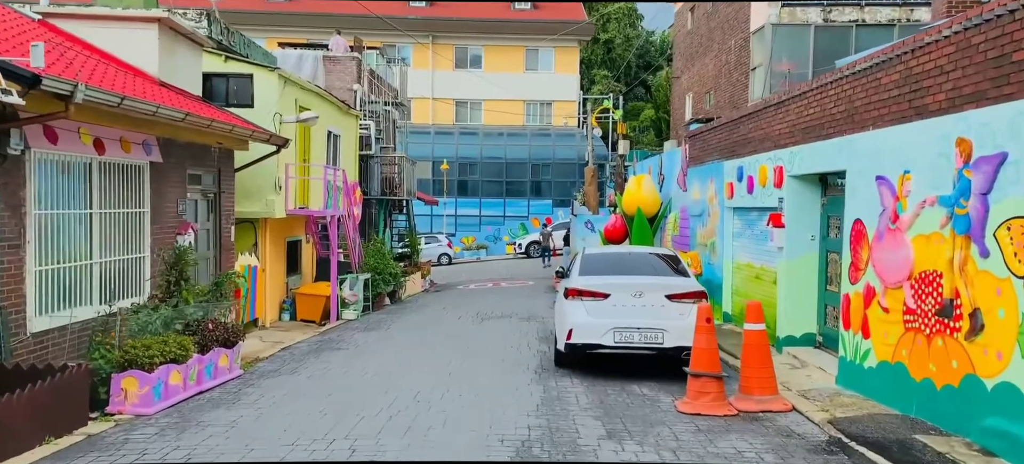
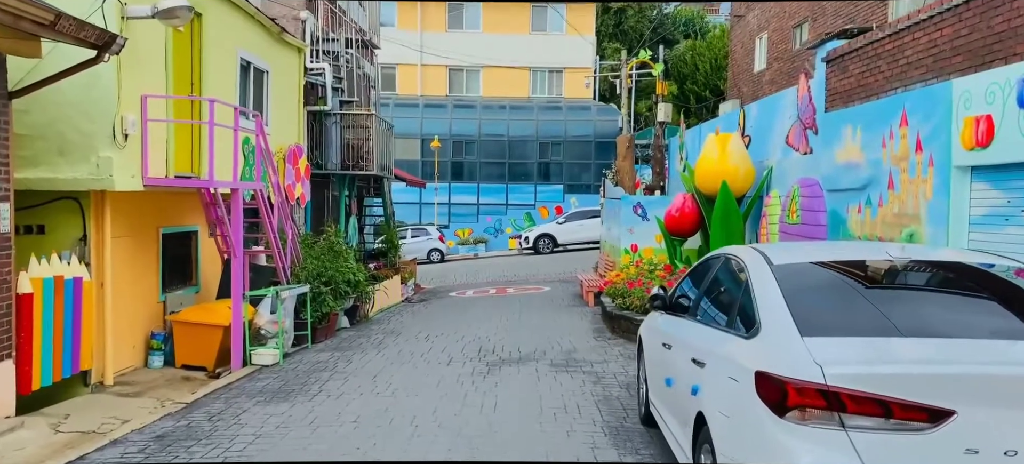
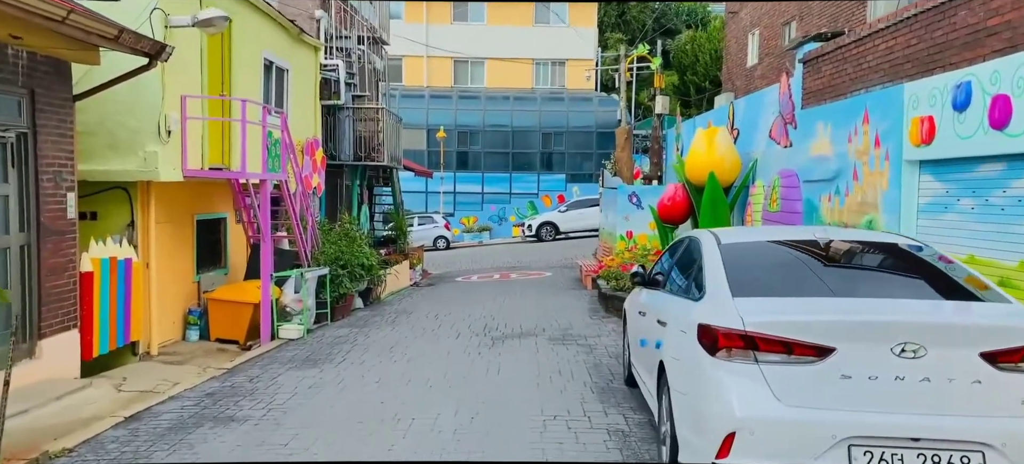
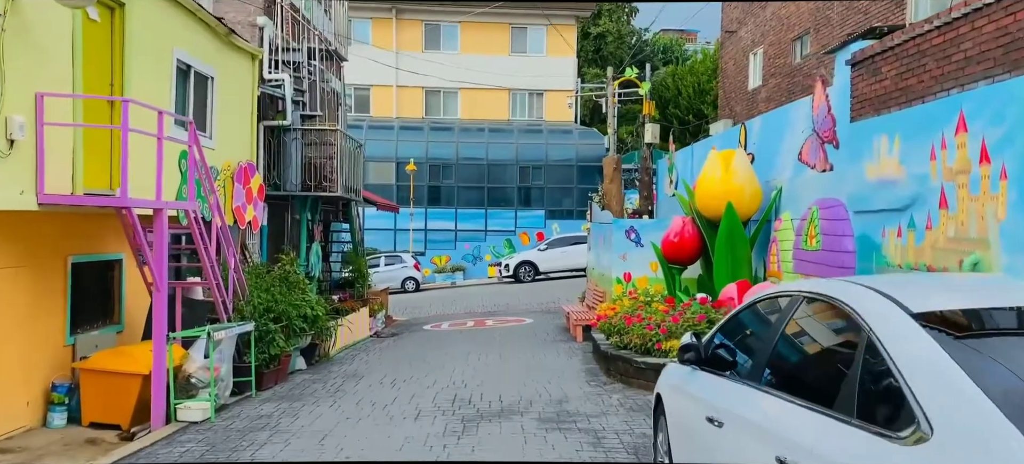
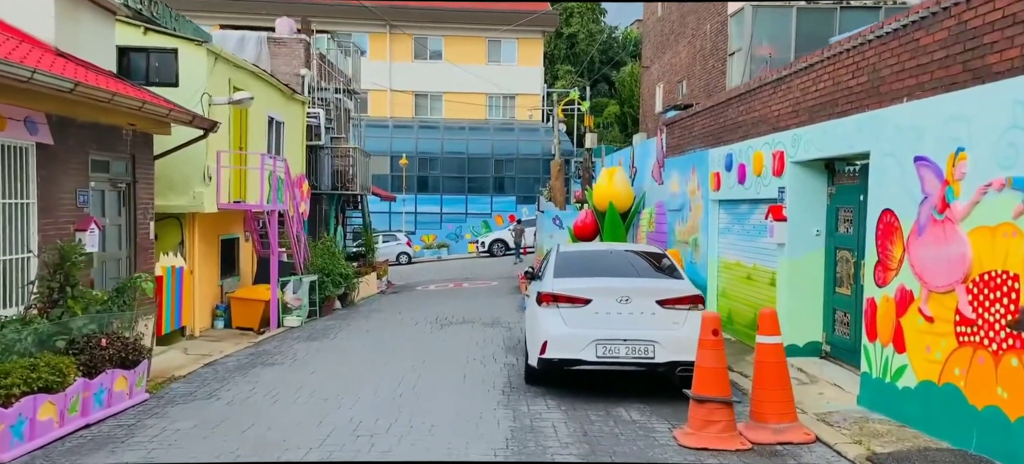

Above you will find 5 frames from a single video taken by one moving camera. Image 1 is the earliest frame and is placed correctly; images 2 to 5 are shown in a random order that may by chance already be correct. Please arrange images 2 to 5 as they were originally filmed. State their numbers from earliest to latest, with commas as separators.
5, 3, 2, 4
